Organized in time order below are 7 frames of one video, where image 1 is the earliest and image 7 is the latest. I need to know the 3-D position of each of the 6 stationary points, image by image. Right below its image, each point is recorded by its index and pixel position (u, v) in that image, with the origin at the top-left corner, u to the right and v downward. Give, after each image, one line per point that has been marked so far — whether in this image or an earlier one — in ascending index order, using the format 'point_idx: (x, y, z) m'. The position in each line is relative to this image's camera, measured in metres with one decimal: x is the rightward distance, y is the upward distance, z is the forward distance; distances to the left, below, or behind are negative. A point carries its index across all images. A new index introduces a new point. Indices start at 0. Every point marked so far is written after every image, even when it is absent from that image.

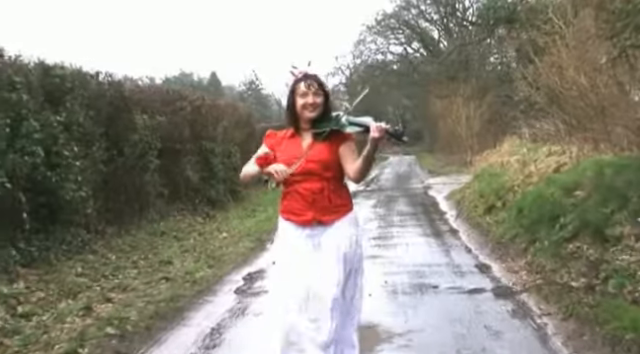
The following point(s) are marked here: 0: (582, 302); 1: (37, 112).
0: (+2.4, -1.1, +6.9) m
1: (-3.8, +0.9, +10.2) m
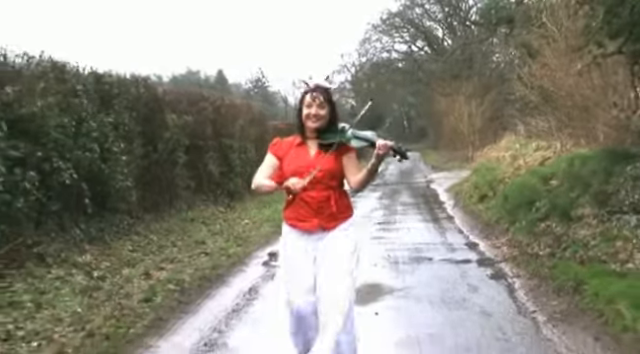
0: (+2.6, -1.0, +8.7) m
1: (-3.6, +1.0, +12.0) m
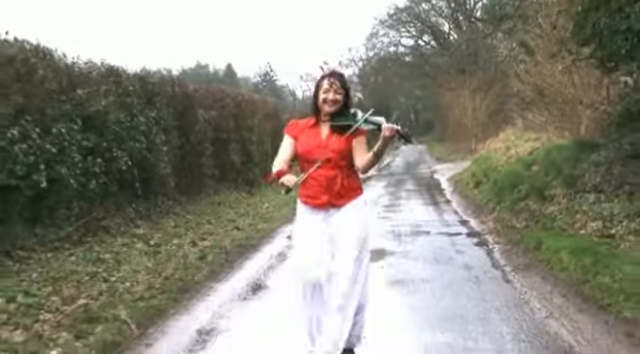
0: (+2.9, -0.8, +10.8) m
1: (-3.4, +1.3, +14.1) m
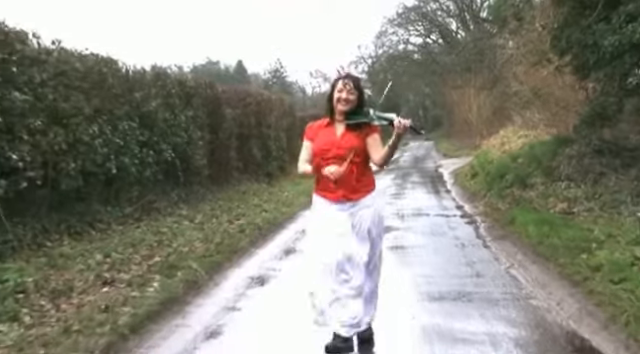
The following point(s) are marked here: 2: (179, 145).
0: (+3.1, -0.6, +13.0) m
1: (-3.0, +1.5, +16.3) m
2: (-3.0, +0.7, +15.7) m
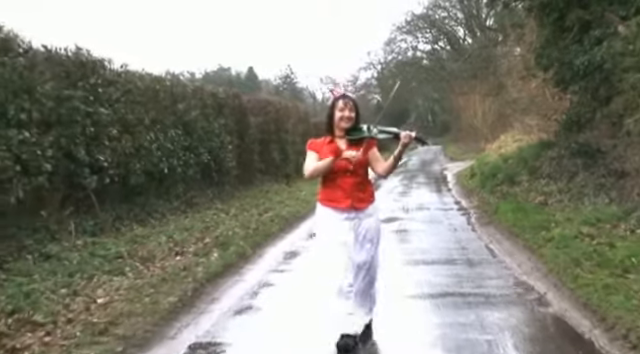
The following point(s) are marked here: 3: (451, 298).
0: (+3.5, -0.6, +15.3) m
1: (-2.6, +1.5, +18.7) m
2: (-2.6, +0.7, +18.1) m
3: (+1.3, -1.2, +7.4) m
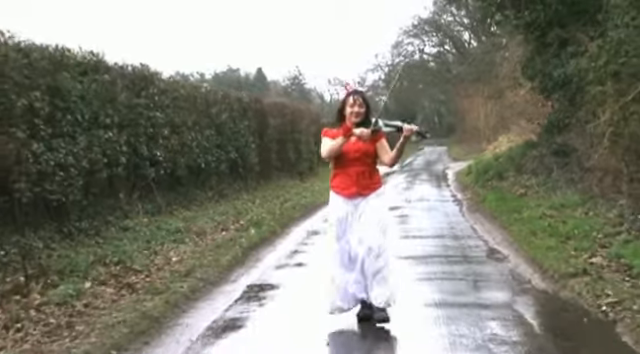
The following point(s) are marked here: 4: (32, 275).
0: (+3.8, -0.5, +17.7) m
1: (-2.3, +1.6, +21.2) m
2: (-2.2, +0.8, +20.6) m
3: (+1.6, -1.1, +9.8) m
4: (-2.9, -1.0, +7.6) m
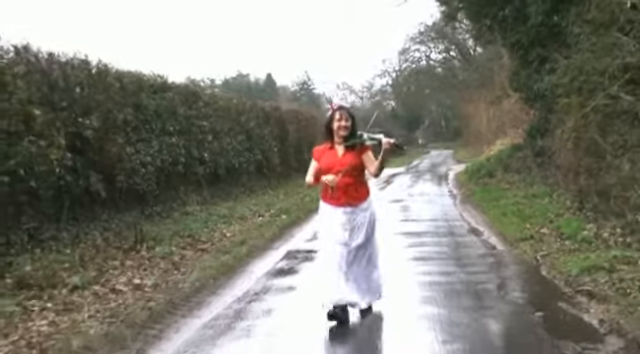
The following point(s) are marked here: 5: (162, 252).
0: (+4.2, -0.4, +20.7) m
1: (-1.8, +1.6, +24.3) m
2: (-1.8, +0.8, +23.6) m
3: (+1.9, -1.0, +12.8) m
4: (-2.6, -0.9, +10.6) m
5: (-2.1, -1.0, +10.1) m
